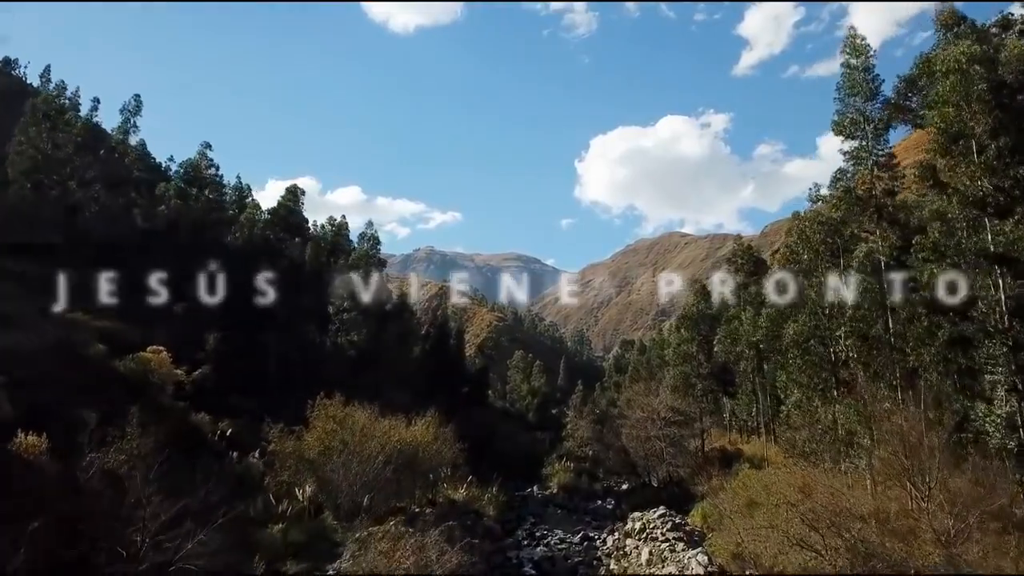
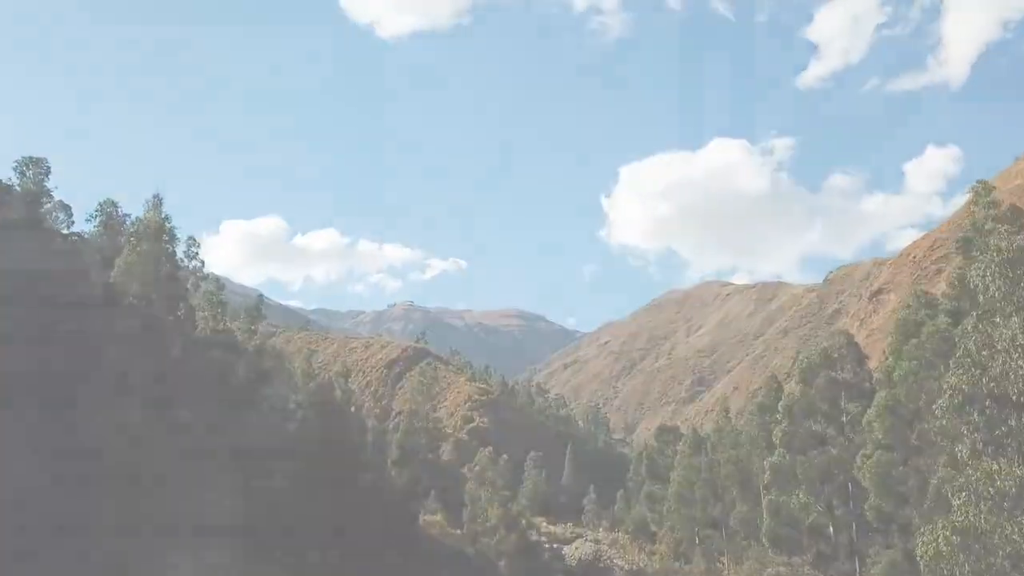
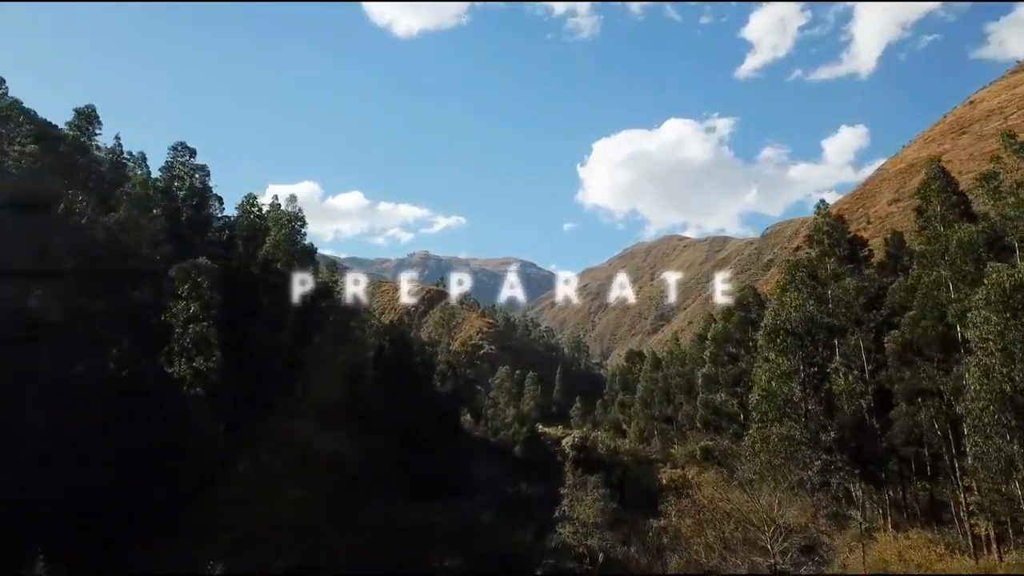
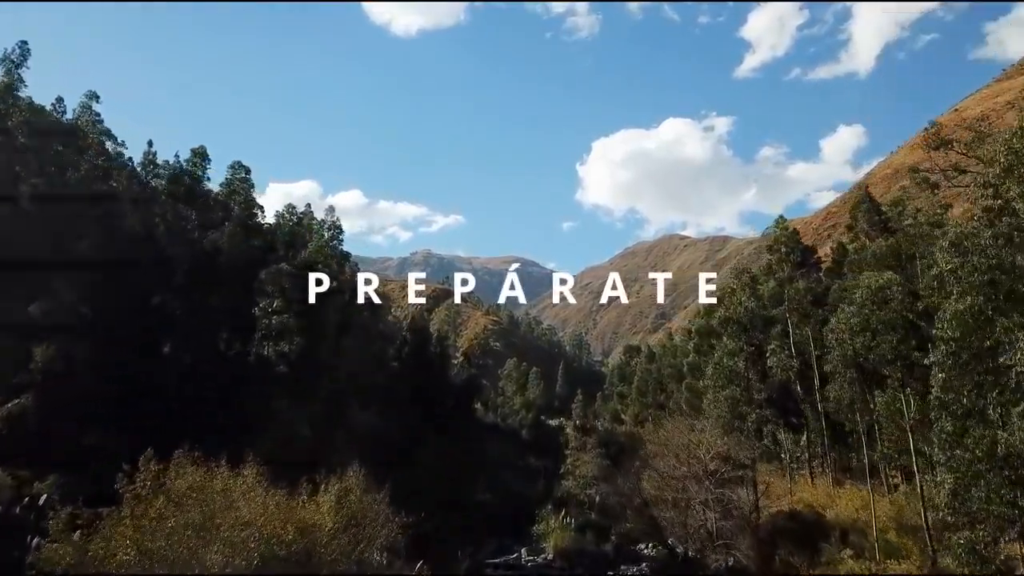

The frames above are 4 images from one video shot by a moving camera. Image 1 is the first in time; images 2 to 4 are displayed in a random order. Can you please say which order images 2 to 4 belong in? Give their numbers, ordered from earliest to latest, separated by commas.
4, 3, 2
